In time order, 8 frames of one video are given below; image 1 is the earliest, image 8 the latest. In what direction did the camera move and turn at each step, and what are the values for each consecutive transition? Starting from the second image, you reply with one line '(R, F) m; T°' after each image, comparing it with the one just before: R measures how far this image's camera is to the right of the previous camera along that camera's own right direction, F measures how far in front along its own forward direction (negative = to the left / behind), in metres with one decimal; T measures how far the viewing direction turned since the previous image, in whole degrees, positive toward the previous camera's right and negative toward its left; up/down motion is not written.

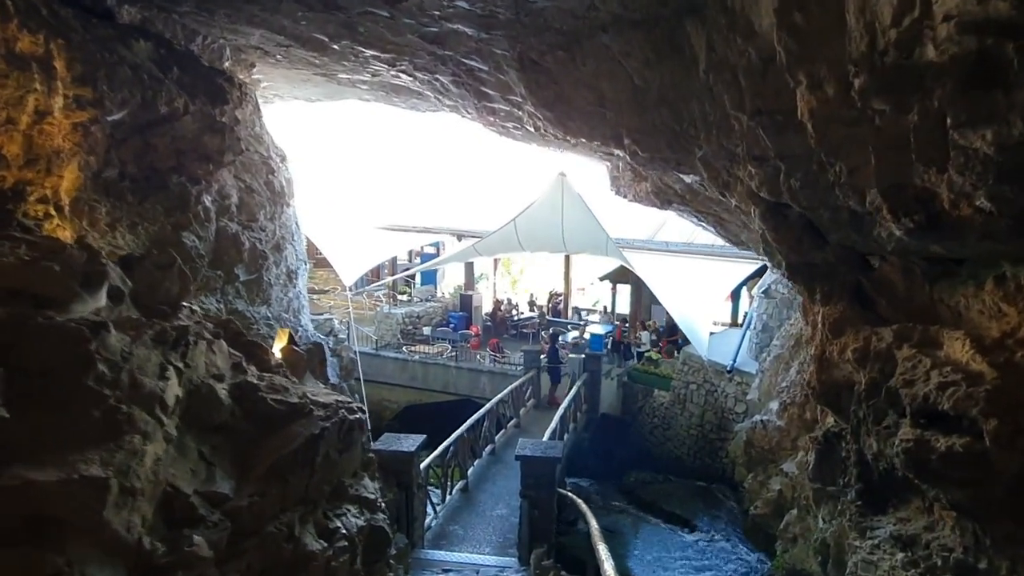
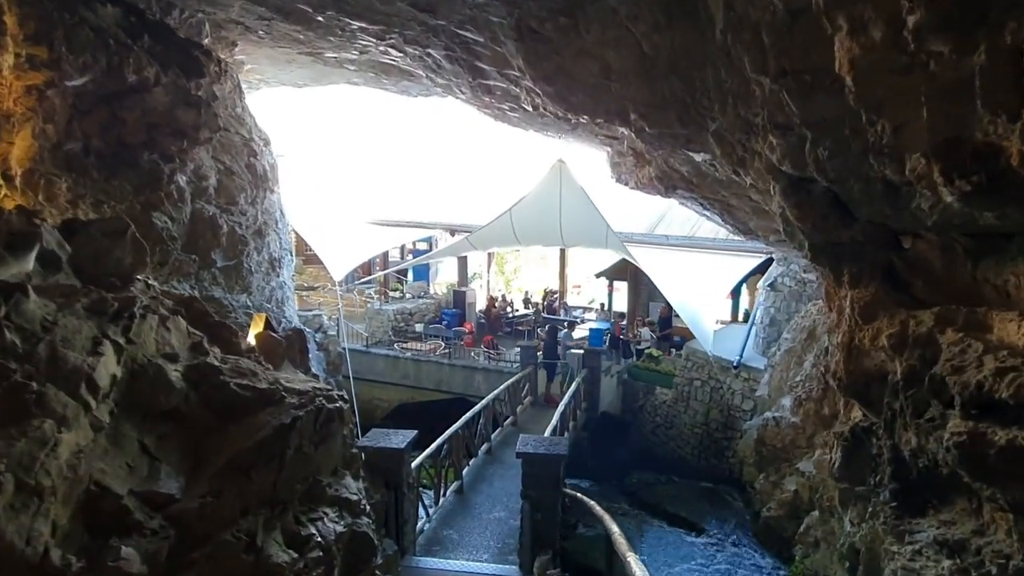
(0.0, +0.4) m; +1°
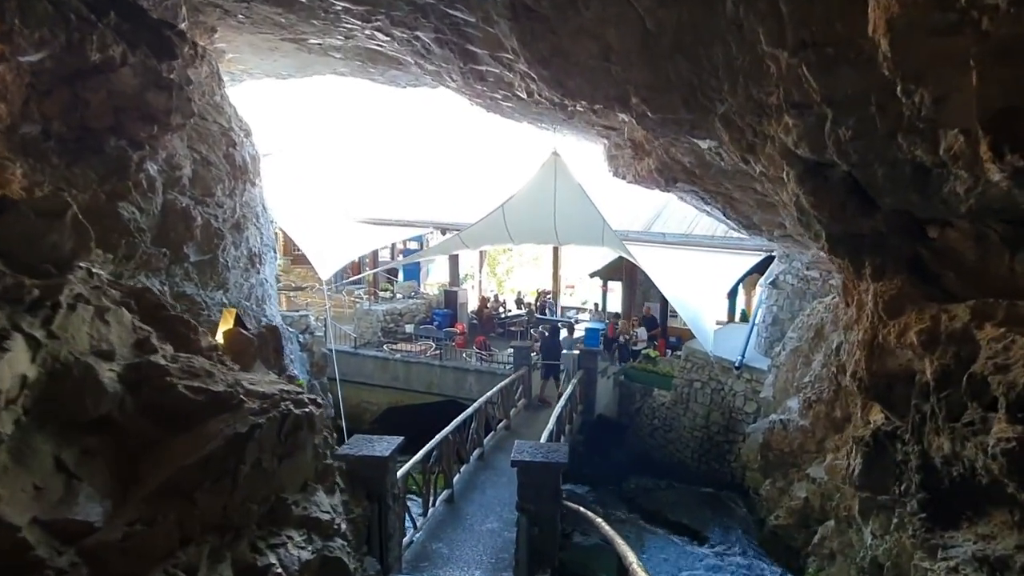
(0.0, +0.3) m; +1°
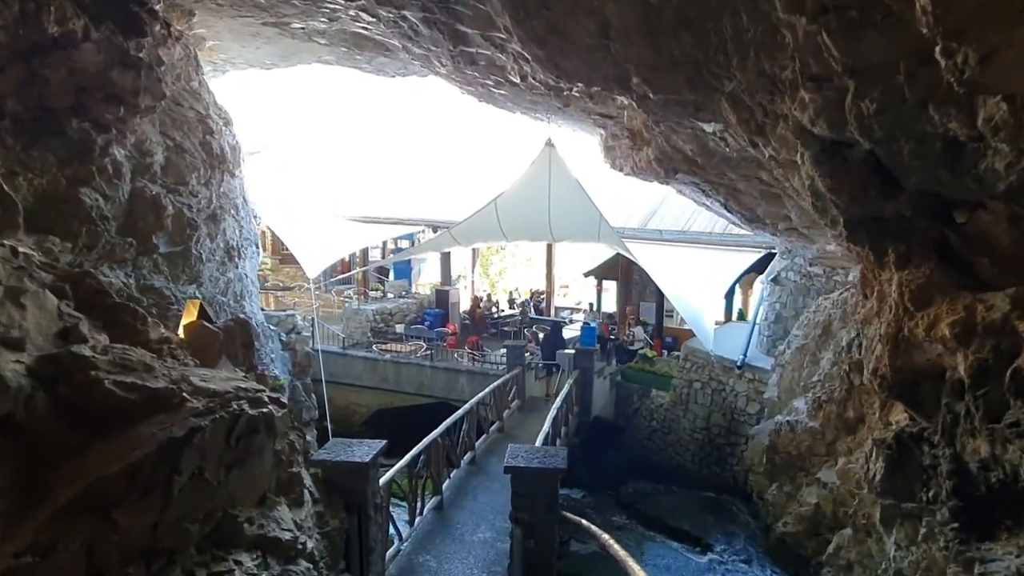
(0.0, +0.3) m; +1°
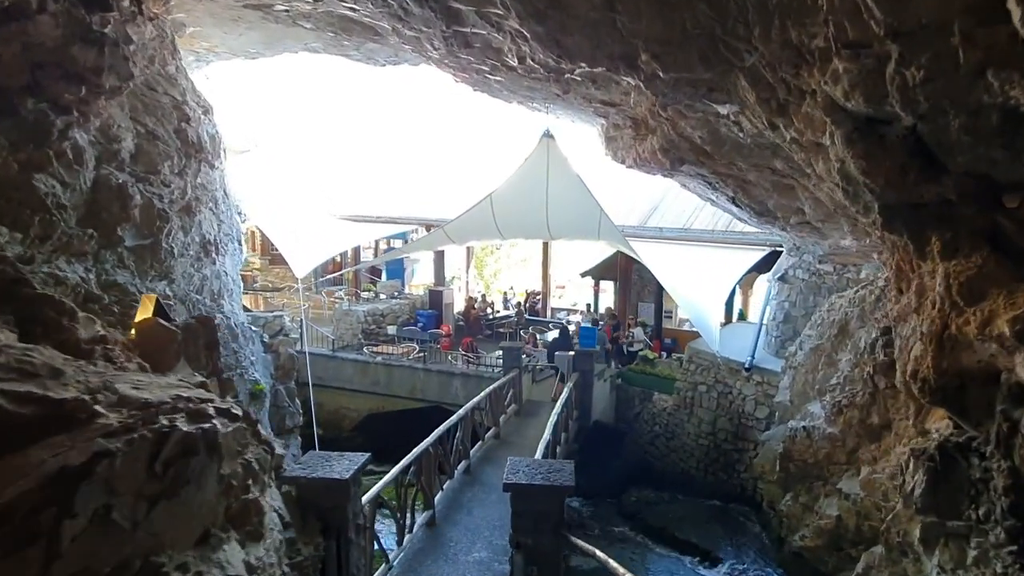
(0.0, +0.3) m; 0°
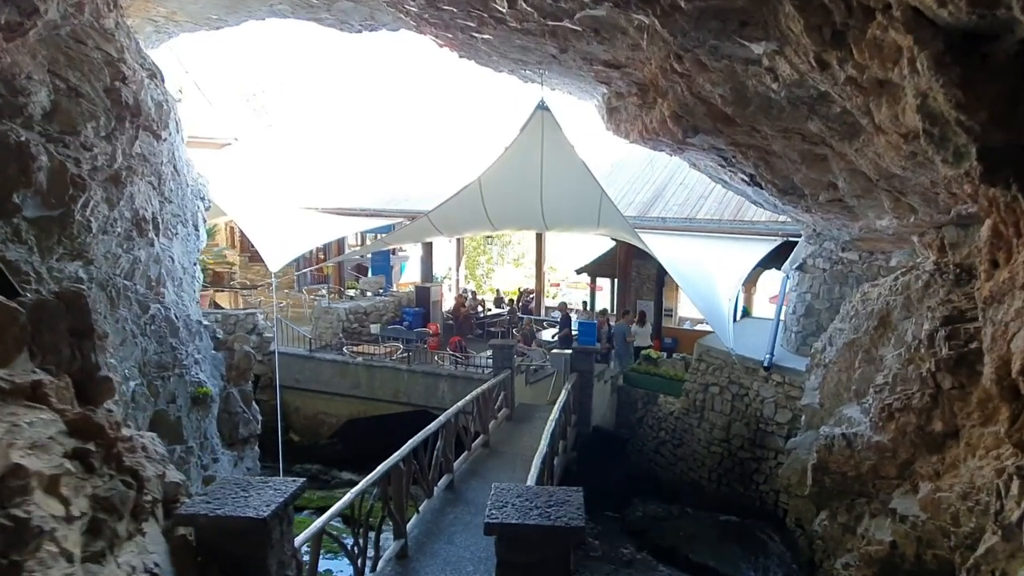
(0.0, +0.7) m; +1°
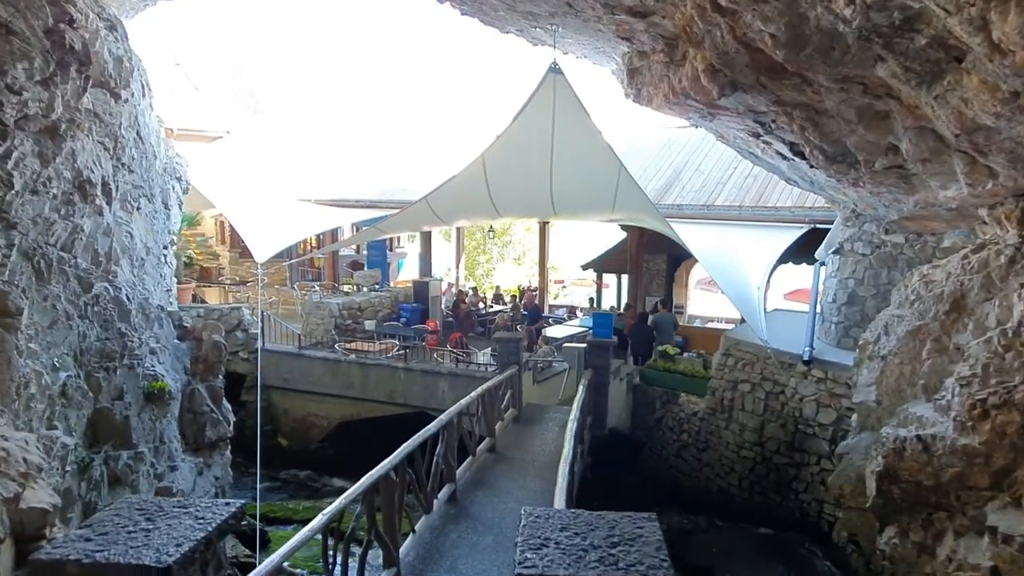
(-0.1, +0.6) m; 0°
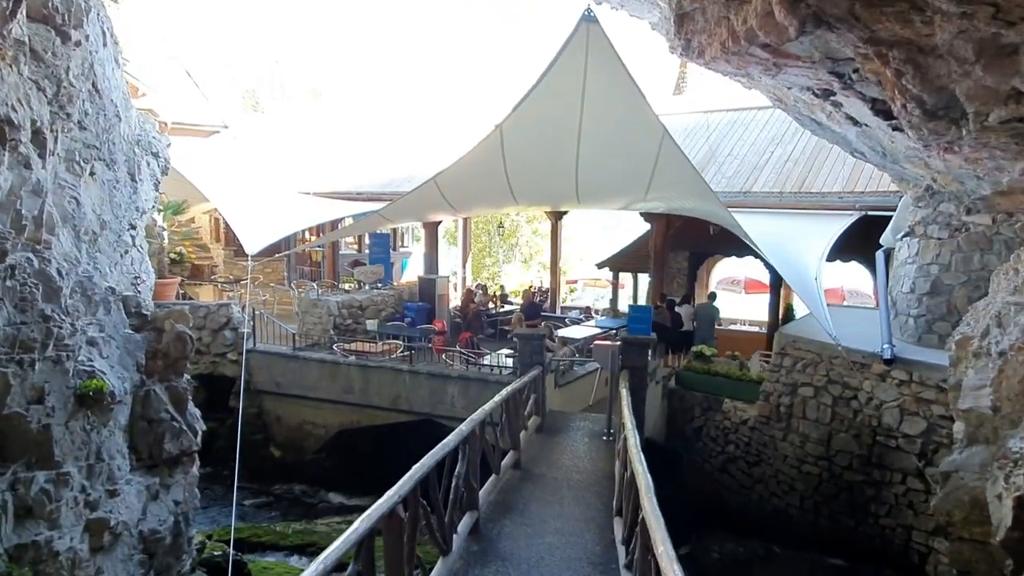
(-0.1, +0.8) m; 0°
